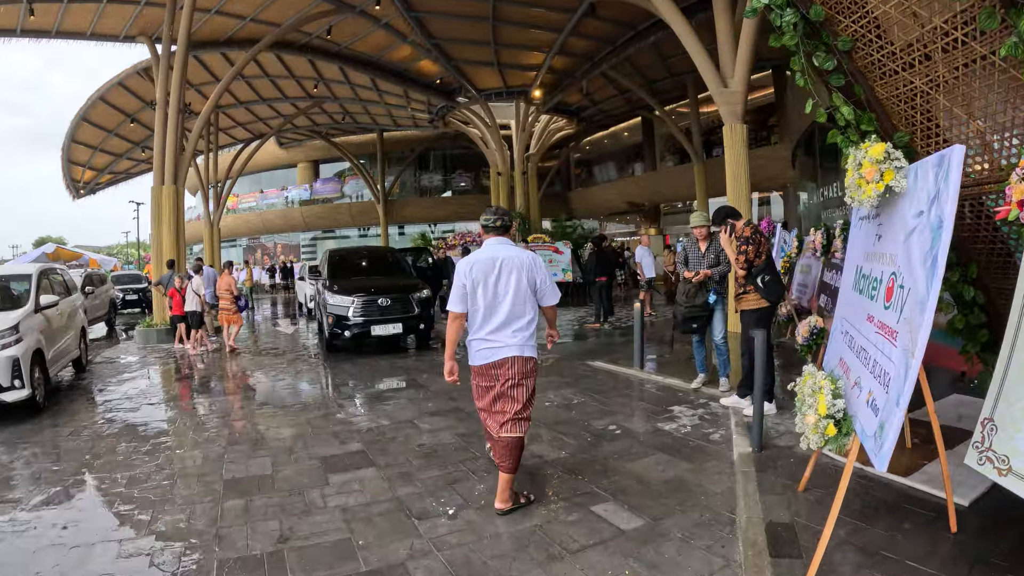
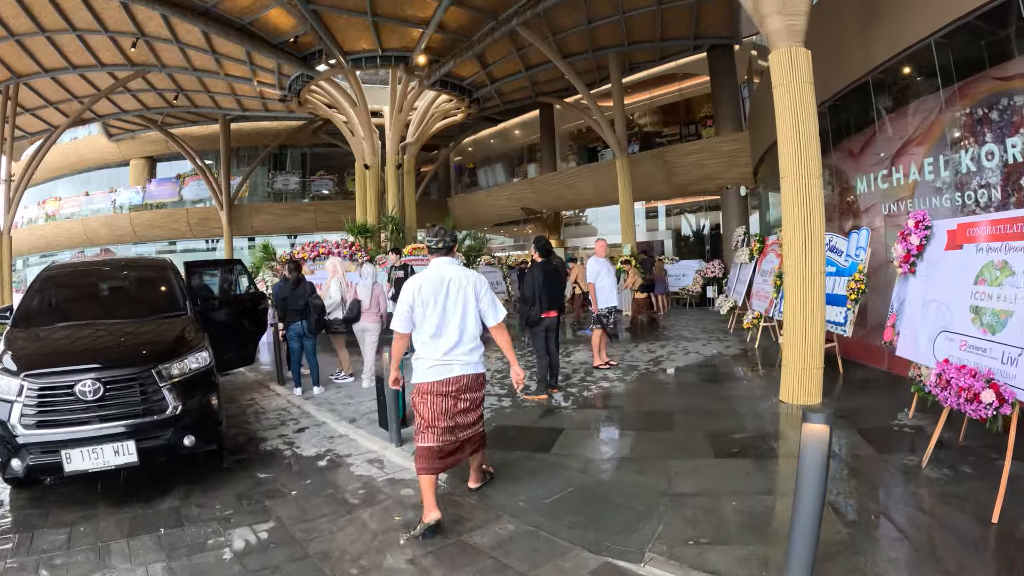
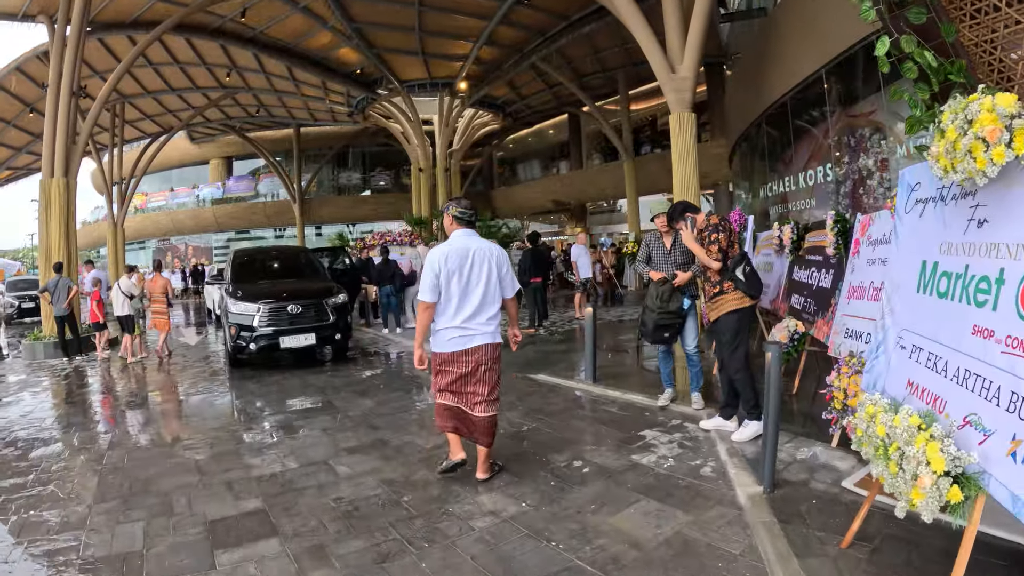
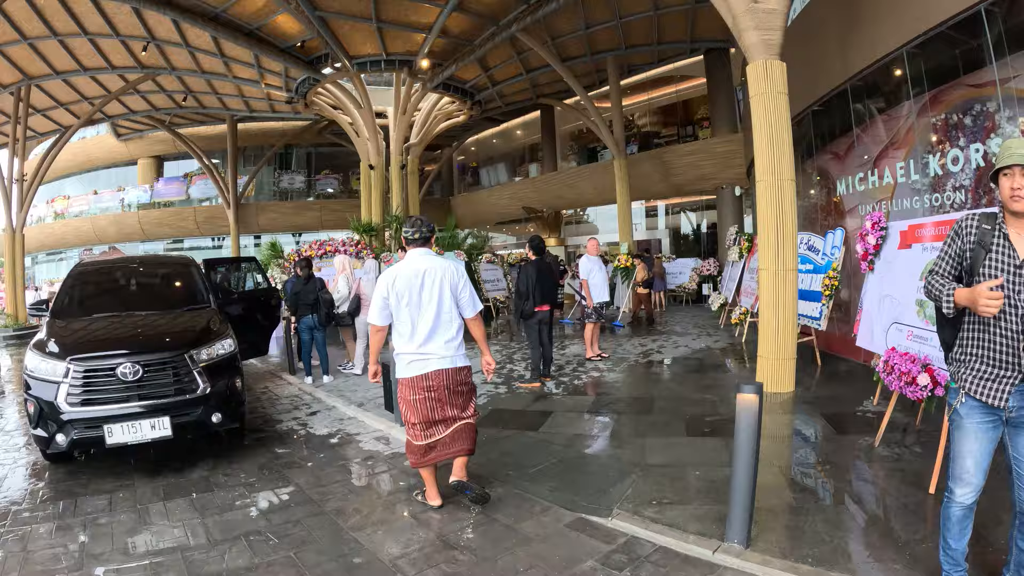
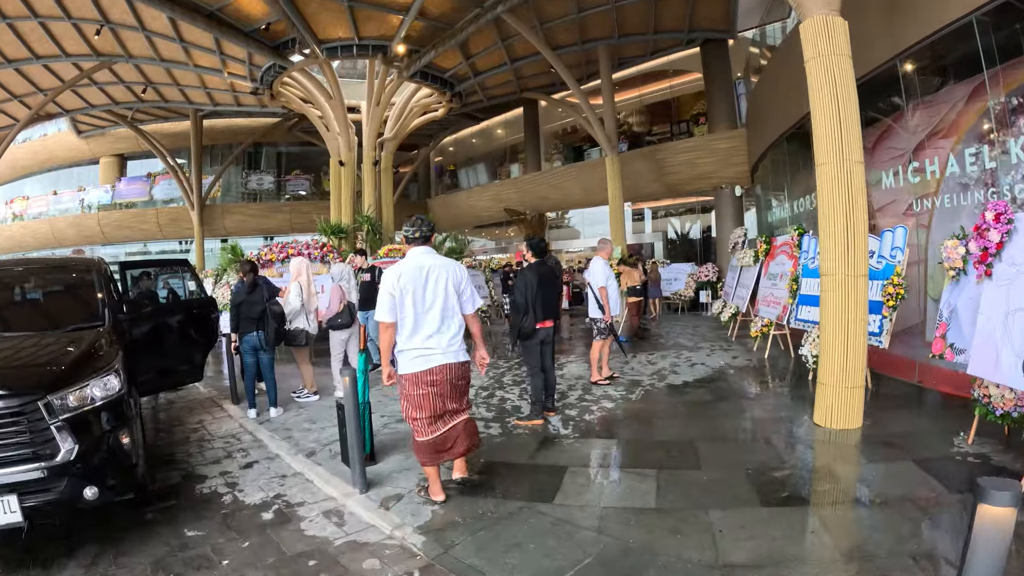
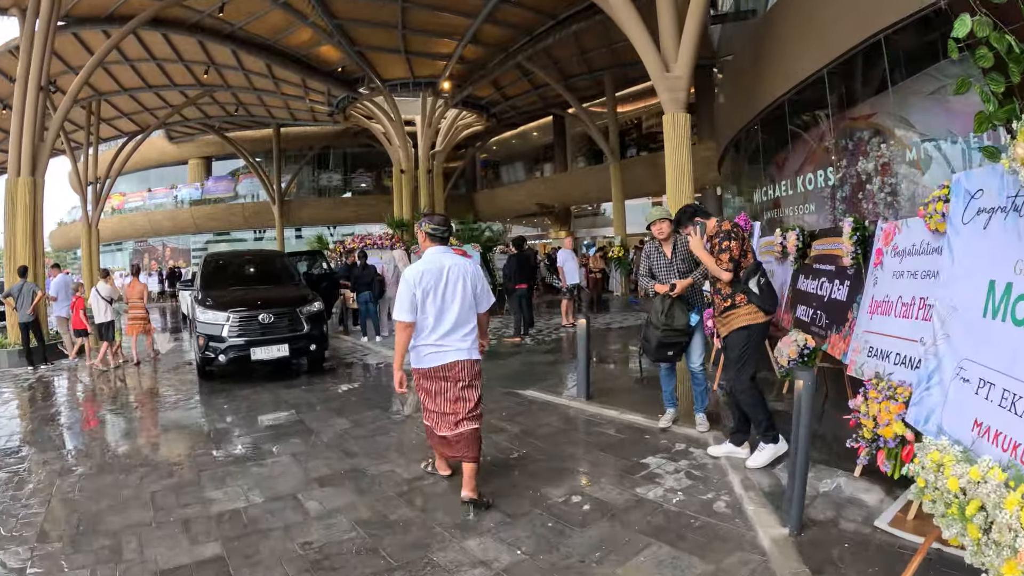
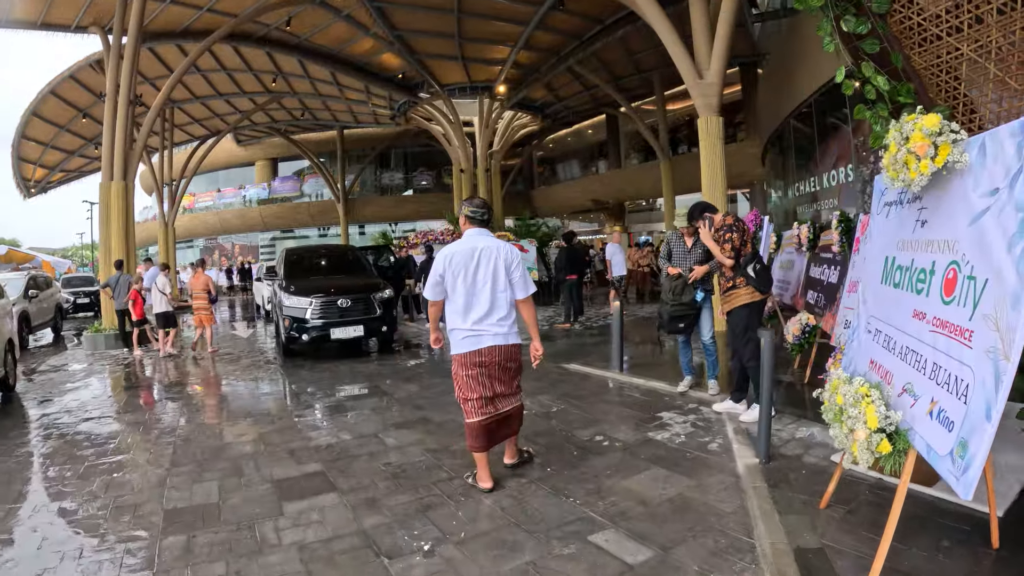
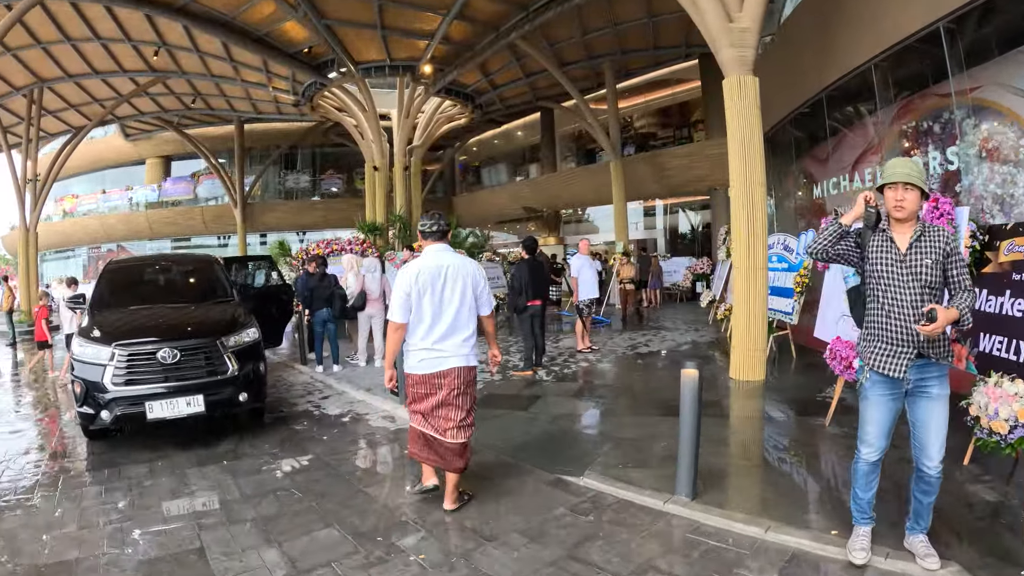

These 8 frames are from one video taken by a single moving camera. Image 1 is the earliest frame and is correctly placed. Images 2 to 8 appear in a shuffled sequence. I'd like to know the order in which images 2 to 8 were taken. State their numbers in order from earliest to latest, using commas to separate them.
7, 3, 6, 8, 4, 2, 5
